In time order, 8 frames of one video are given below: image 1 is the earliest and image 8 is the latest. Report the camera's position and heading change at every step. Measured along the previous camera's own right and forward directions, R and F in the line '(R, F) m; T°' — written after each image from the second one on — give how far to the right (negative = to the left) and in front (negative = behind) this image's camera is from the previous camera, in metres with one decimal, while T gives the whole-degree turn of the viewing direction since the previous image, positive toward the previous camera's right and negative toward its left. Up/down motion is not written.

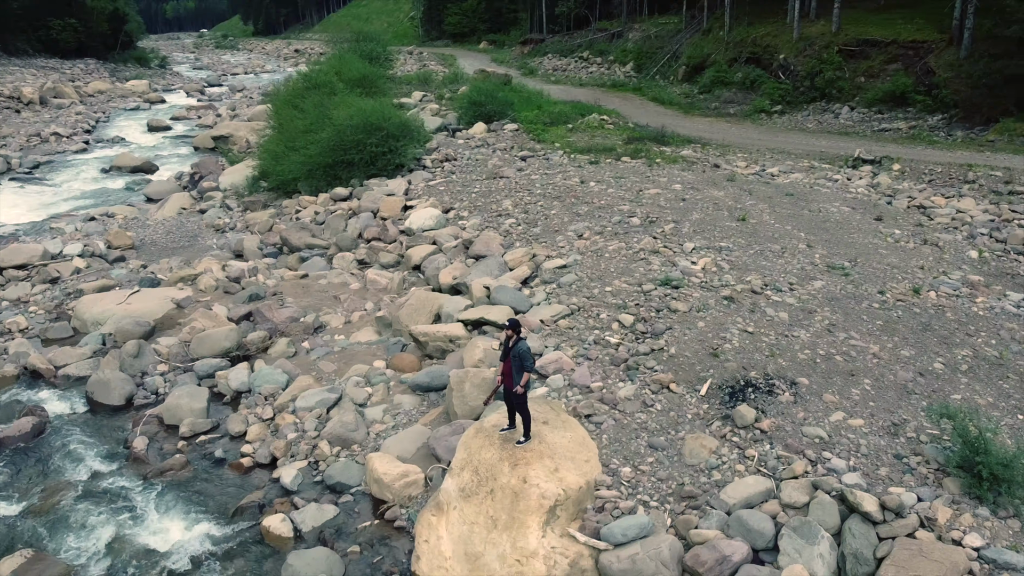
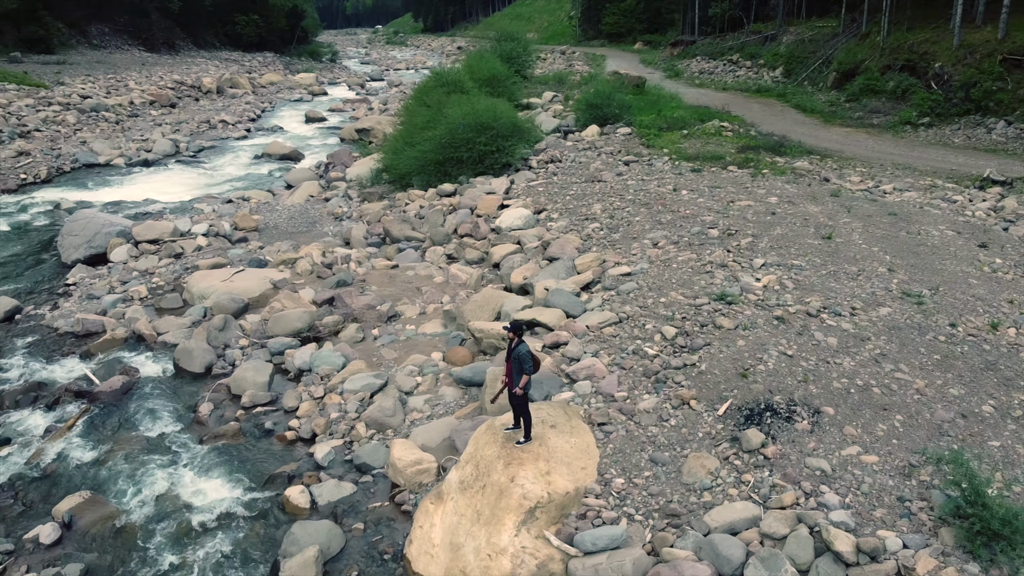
(+1.0, -0.1) m; -10°
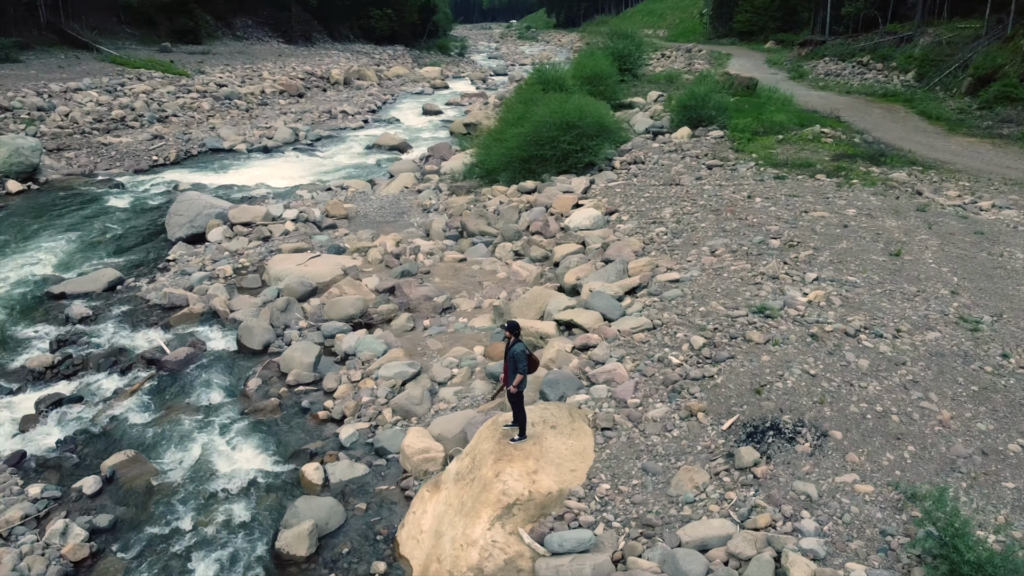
(+0.9, -0.1) m; -8°
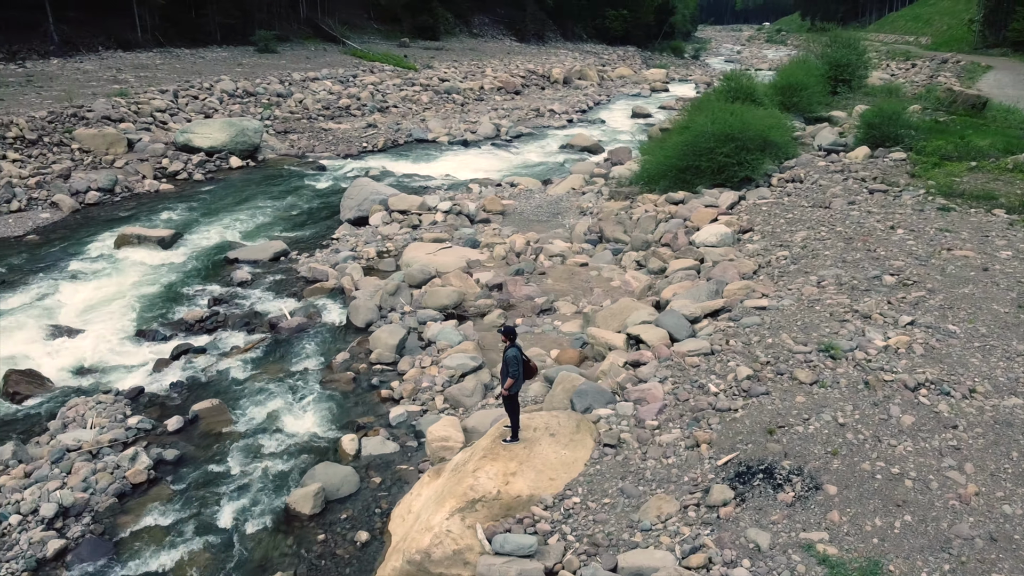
(+1.6, 0.0) m; -16°
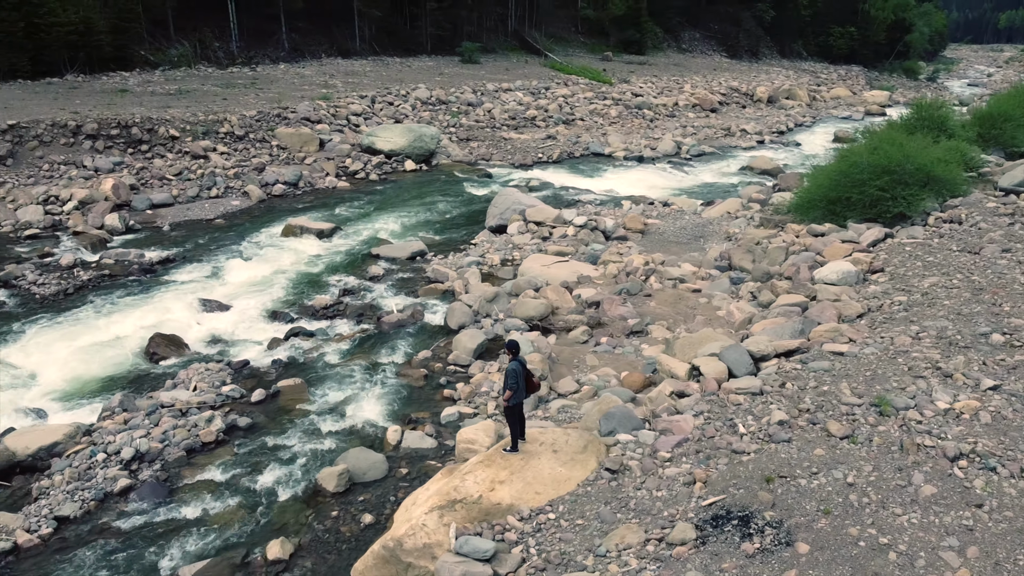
(+1.5, -0.1) m; -14°
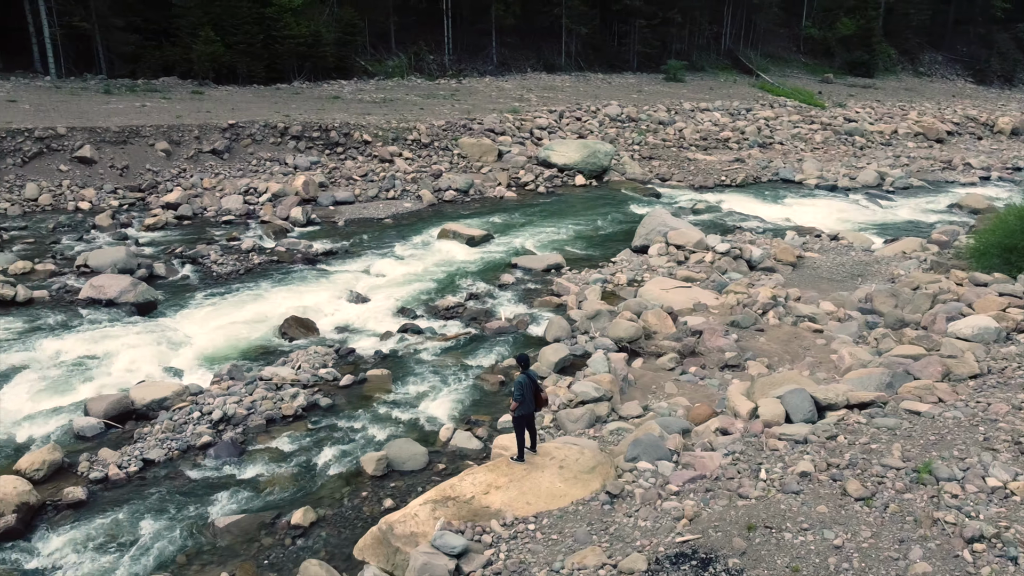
(+1.5, -0.1) m; -15°
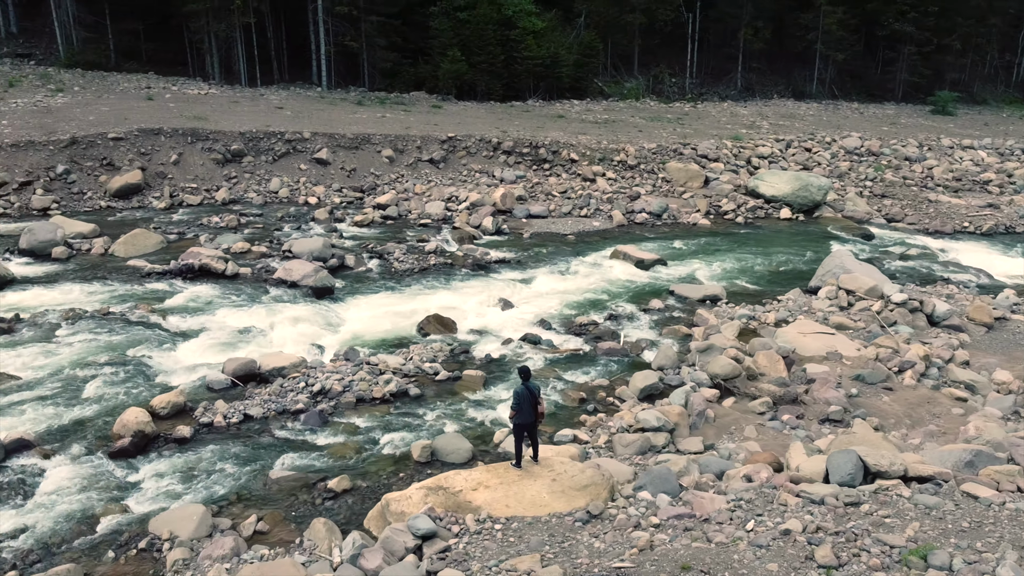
(+2.1, -0.1) m; -18°
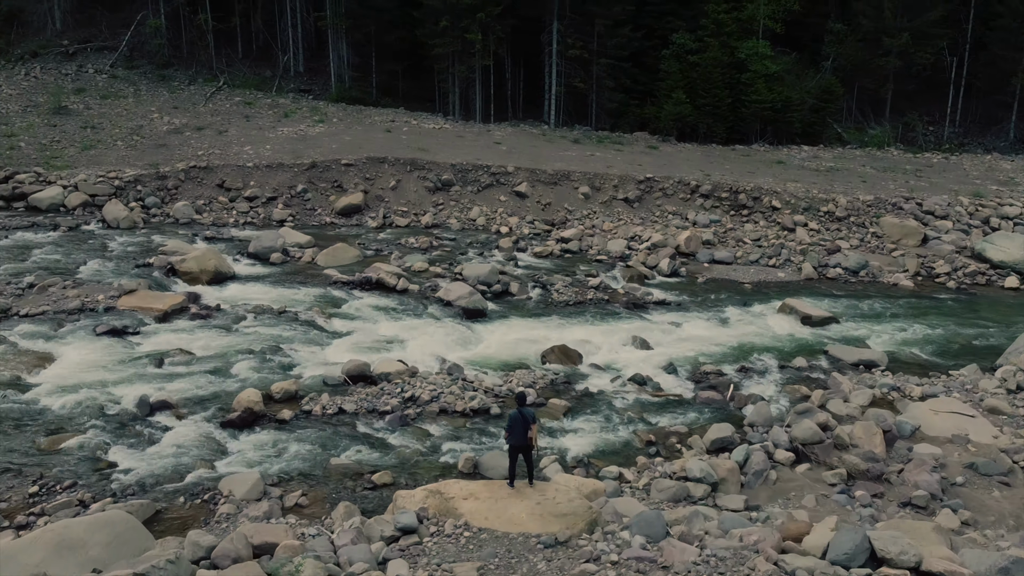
(+2.3, -0.2) m; -19°
